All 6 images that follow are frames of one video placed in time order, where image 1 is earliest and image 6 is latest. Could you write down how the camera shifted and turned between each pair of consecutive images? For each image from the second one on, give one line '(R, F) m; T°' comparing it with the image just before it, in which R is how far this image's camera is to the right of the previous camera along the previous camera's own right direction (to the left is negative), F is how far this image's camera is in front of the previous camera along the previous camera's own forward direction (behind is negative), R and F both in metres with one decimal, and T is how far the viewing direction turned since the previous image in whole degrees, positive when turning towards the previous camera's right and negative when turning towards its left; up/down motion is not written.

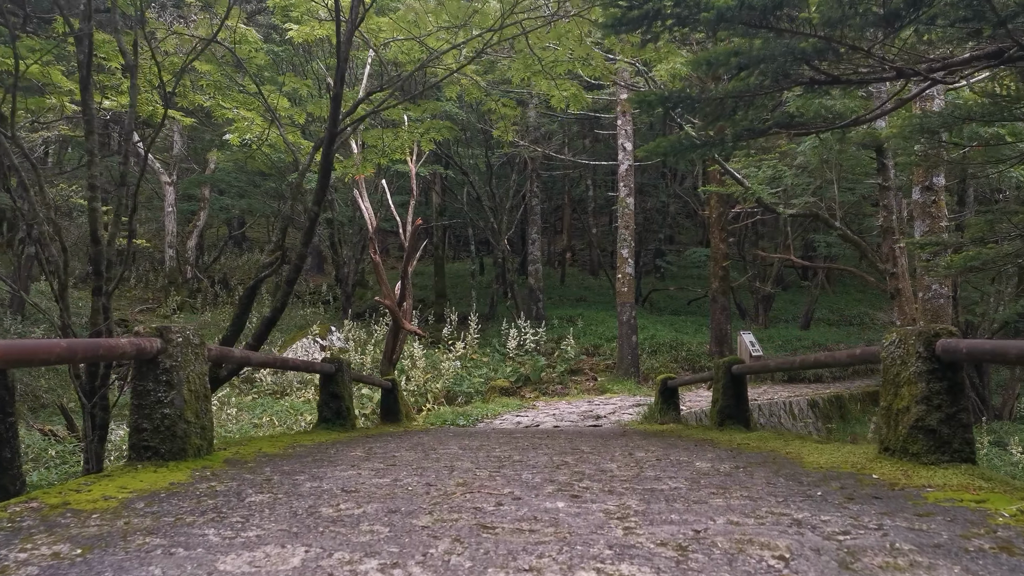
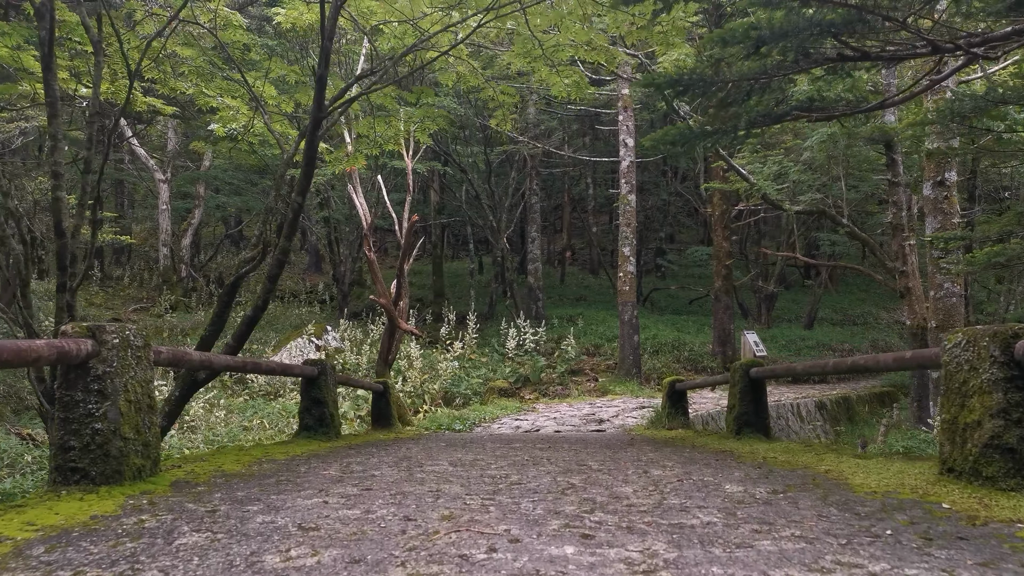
(0.0, +0.3) m; 0°
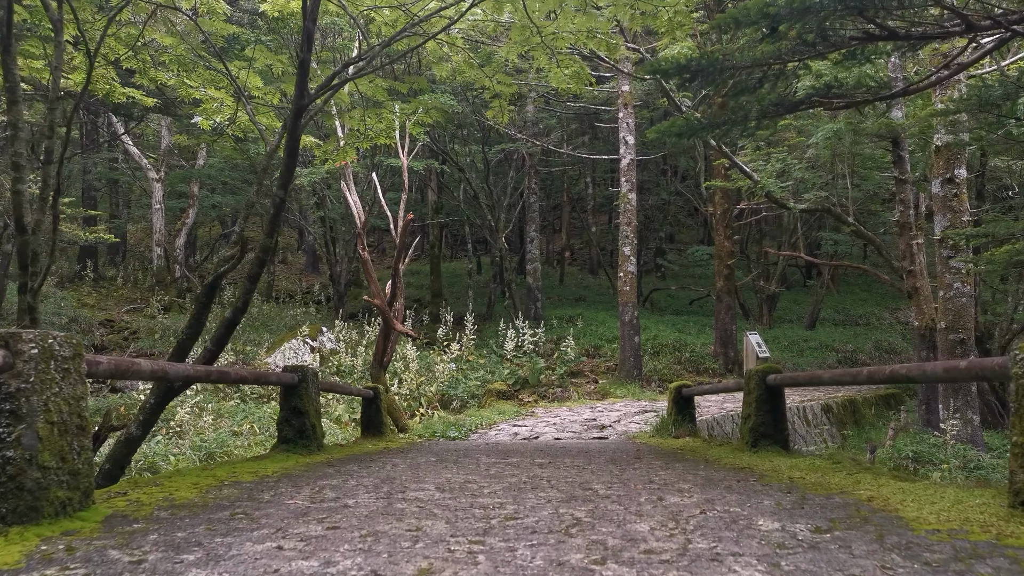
(0.0, +0.3) m; 0°
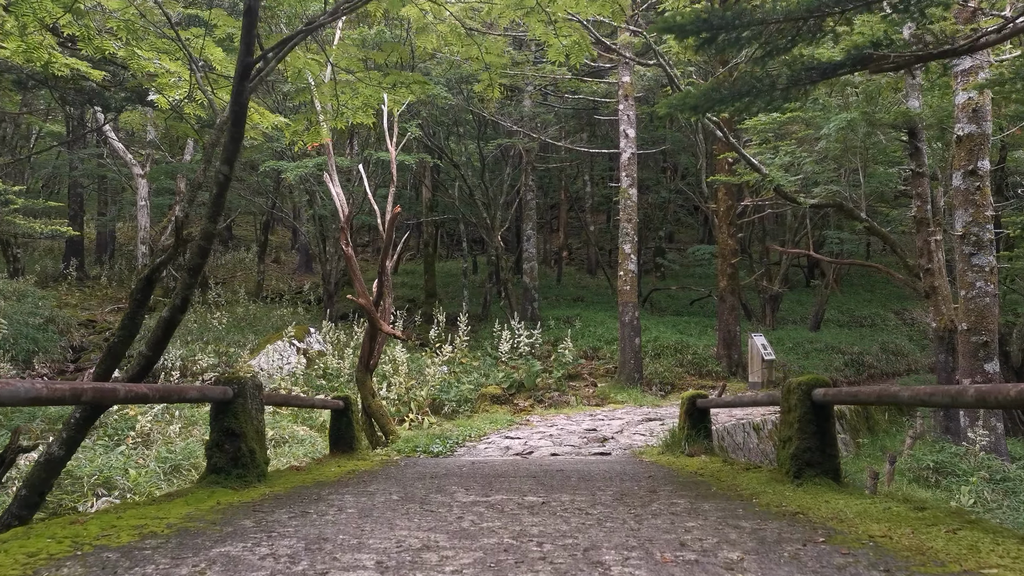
(0.0, +0.6) m; 0°
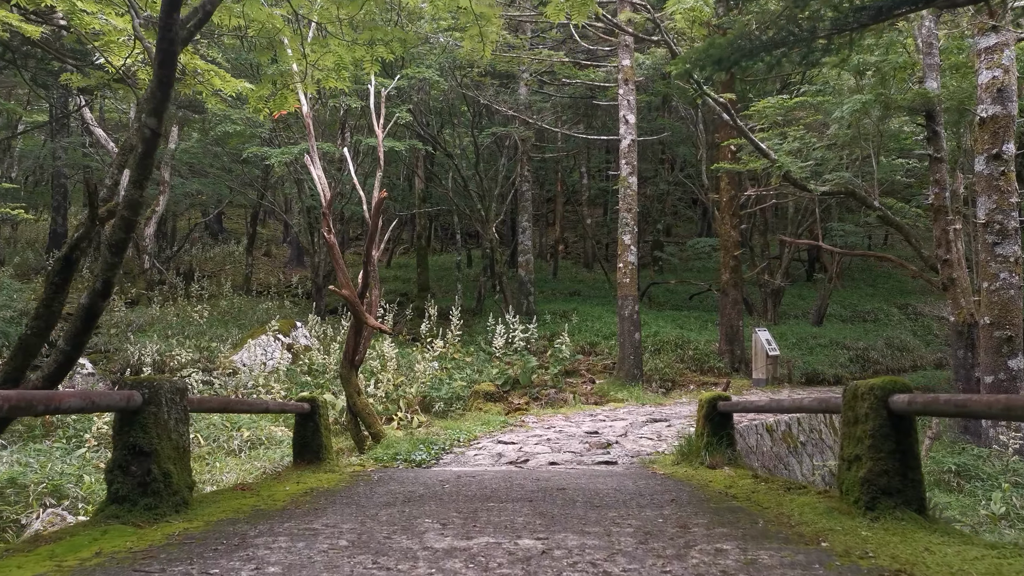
(0.0, +0.5) m; 0°
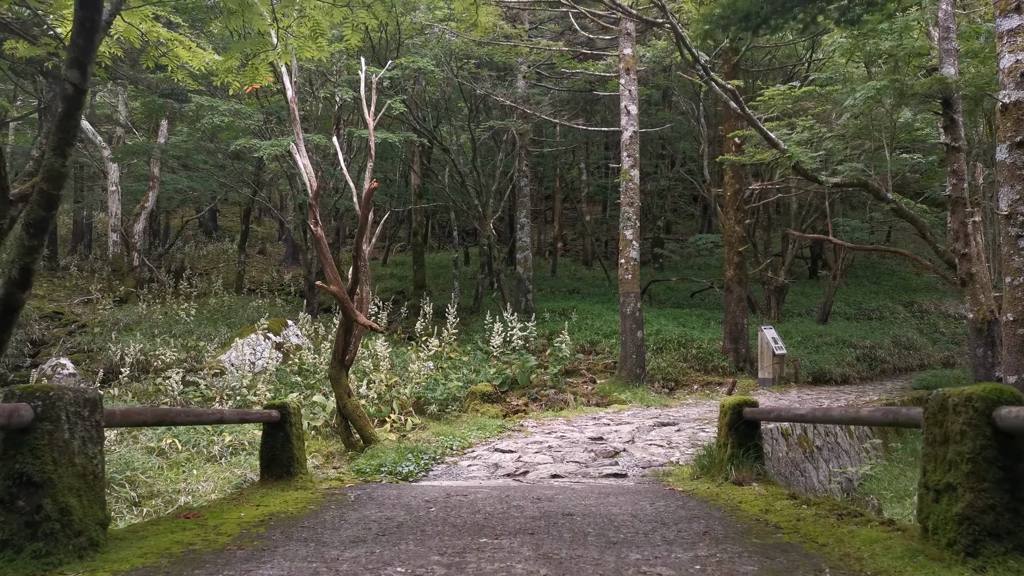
(0.0, +0.4) m; 0°
